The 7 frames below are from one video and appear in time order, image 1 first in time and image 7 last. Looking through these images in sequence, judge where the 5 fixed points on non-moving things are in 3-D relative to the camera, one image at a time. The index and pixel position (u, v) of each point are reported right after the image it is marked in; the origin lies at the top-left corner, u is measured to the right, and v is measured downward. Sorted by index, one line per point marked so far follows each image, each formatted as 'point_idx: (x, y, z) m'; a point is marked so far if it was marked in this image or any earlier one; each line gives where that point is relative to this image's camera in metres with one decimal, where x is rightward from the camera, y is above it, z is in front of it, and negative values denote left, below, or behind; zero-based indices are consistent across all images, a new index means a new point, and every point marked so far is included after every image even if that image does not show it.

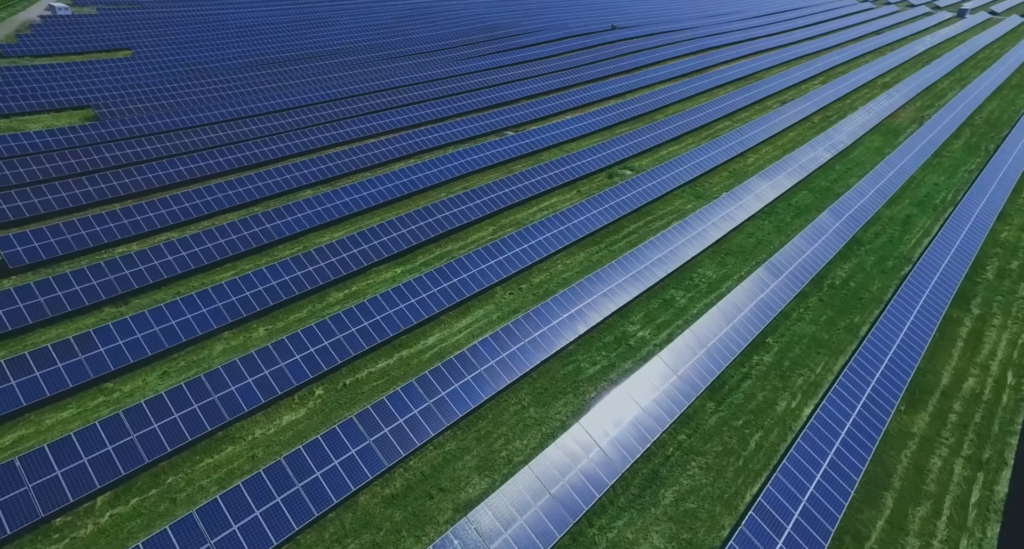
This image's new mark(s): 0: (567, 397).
0: (+1.7, -3.9, +17.7) m
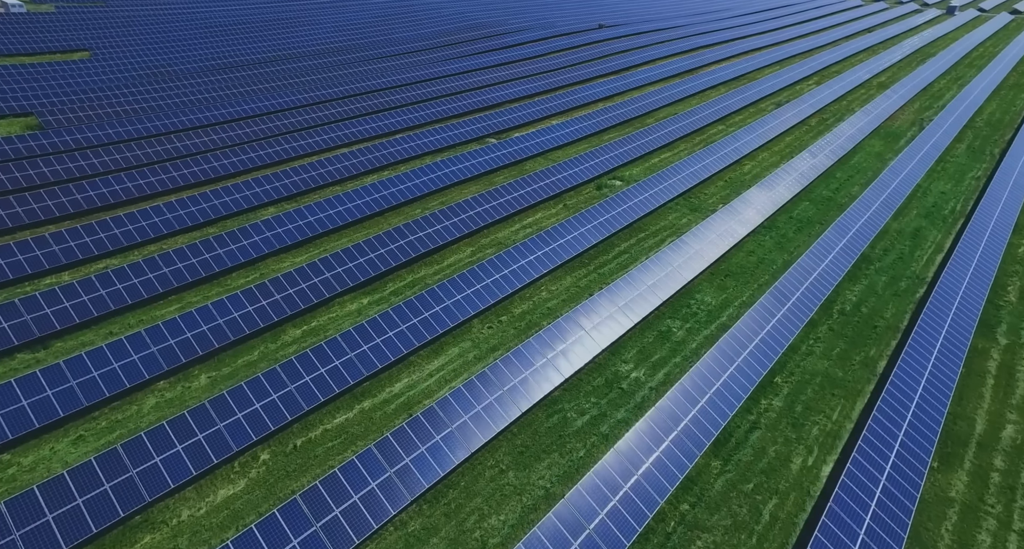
0: (+1.1, -5.1, +15.4) m
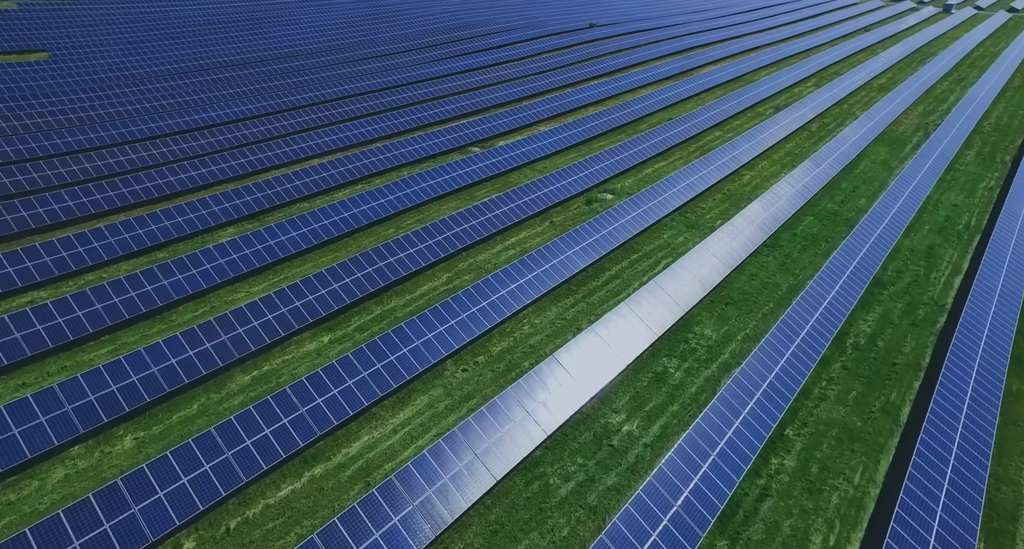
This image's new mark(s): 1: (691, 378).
0: (+0.4, -6.2, +13.2) m
1: (+5.8, -3.3, +18.0) m
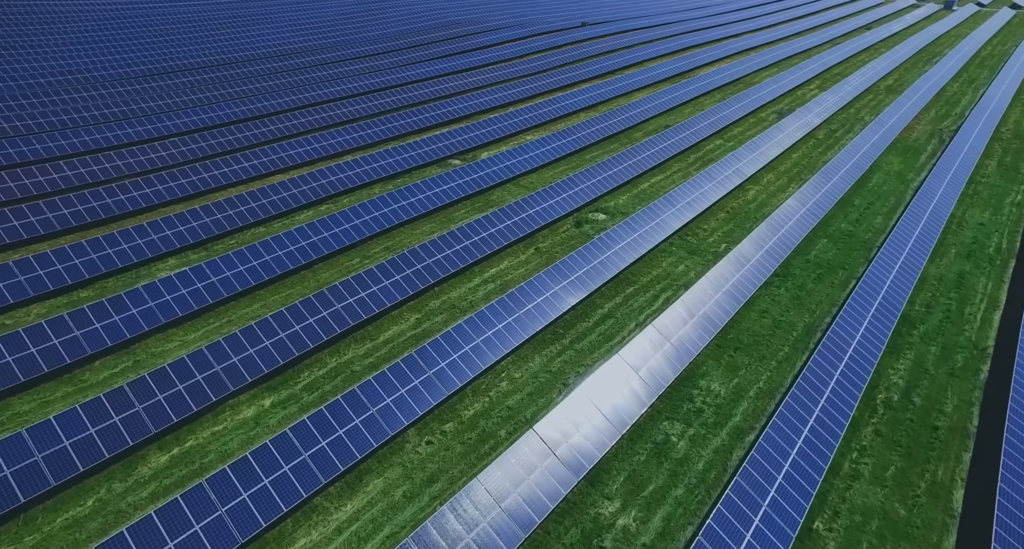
0: (-0.2, -7.7, +10.3) m
1: (+5.1, -4.8, +15.2) m
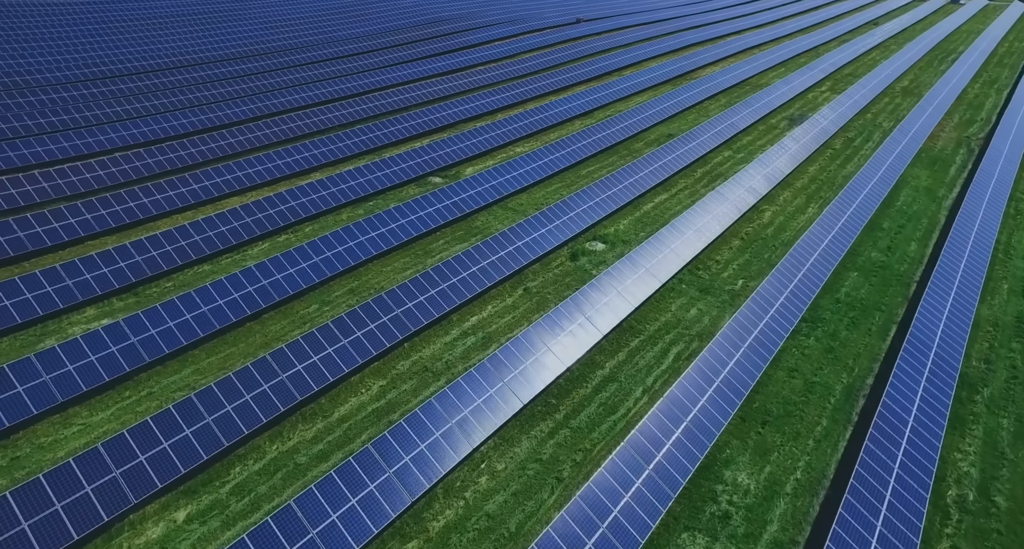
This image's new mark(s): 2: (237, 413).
0: (-0.6, -9.5, +7.0) m
1: (+4.7, -6.5, +12.0) m
2: (-7.2, -3.6, +14.7) m
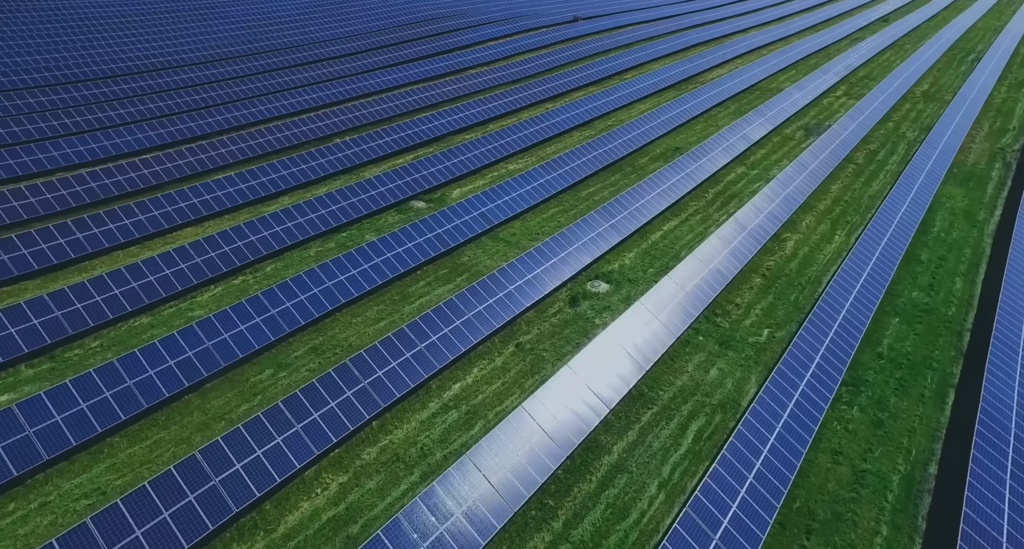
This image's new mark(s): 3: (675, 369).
0: (-0.8, -11.3, +4.1) m
1: (+4.4, -8.2, +9.1) m
2: (-7.5, -5.4, +11.7) m
3: (+5.0, -2.9, +17.0) m
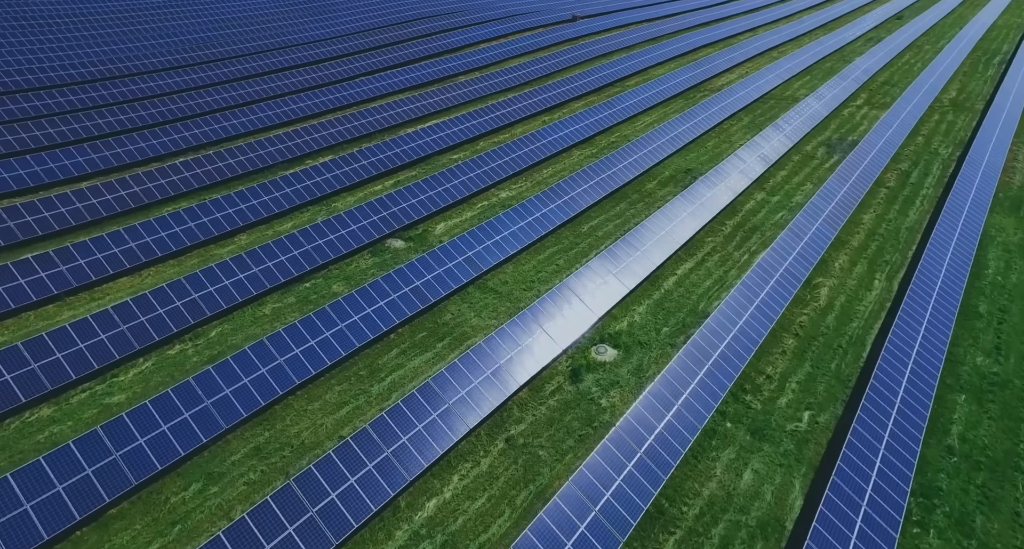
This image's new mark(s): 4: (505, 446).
0: (-1.0, -13.5, +0.9) m
1: (+4.2, -10.4, +5.8) m
2: (-7.8, -7.6, +8.4) m
3: (+4.8, -5.0, +13.8) m
4: (-0.2, -4.5, +14.3) m
